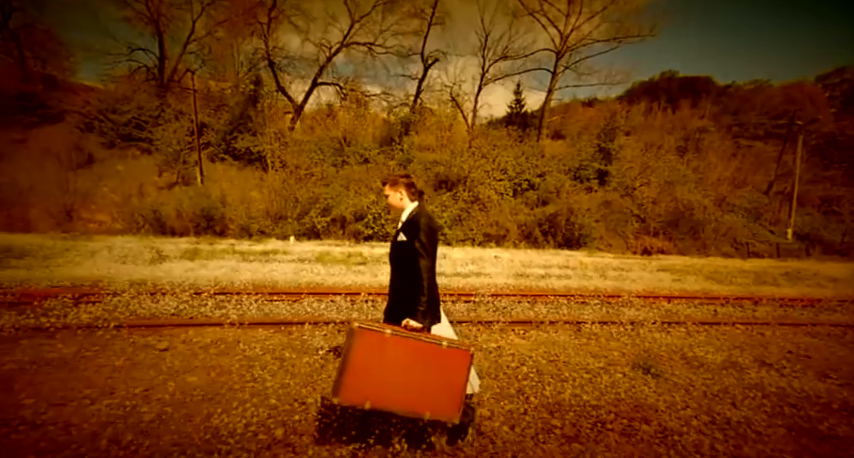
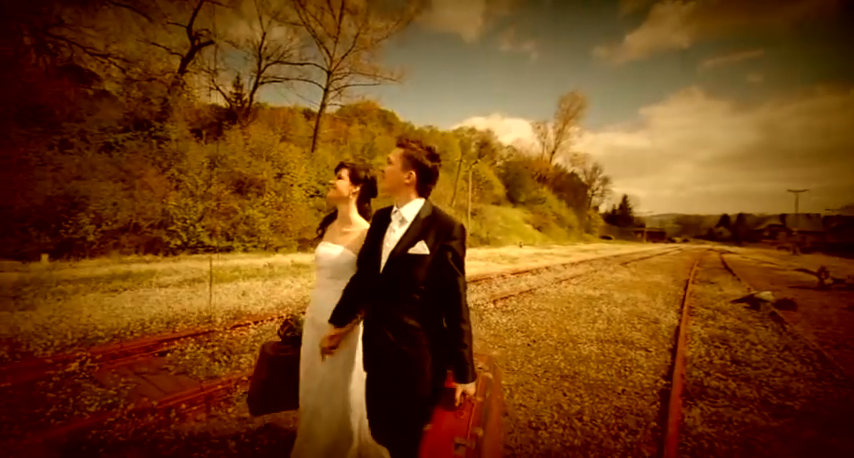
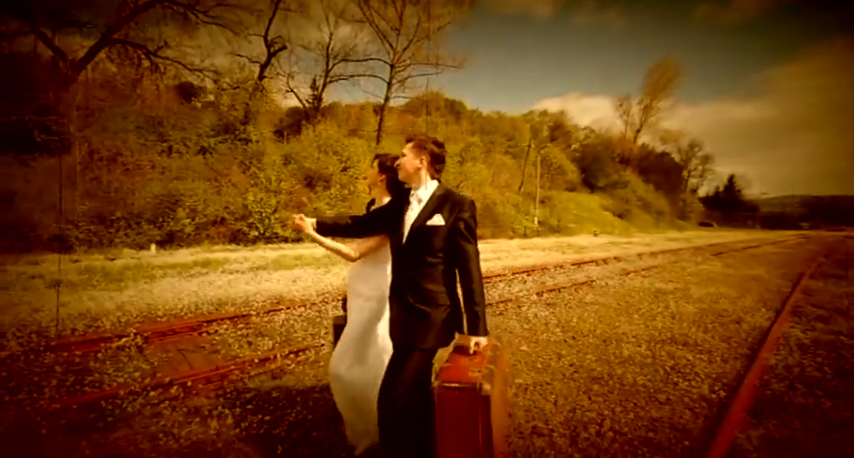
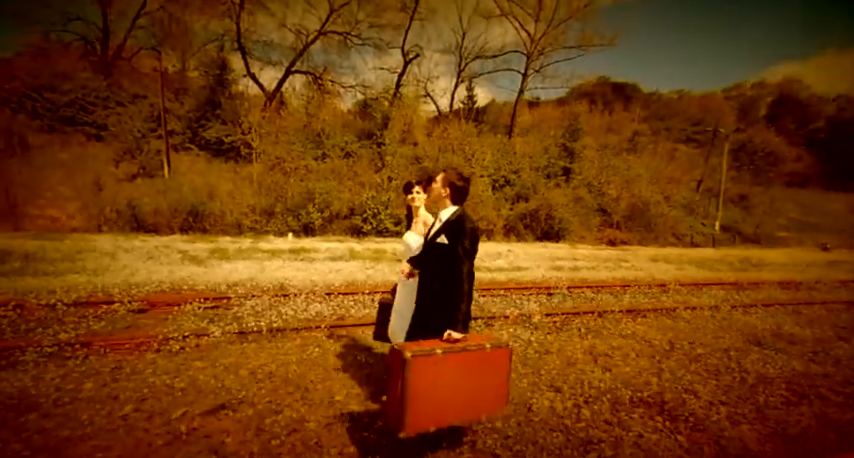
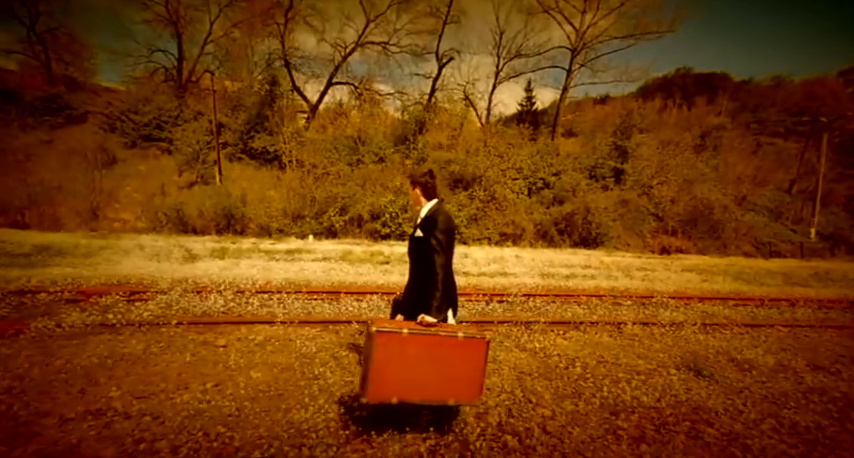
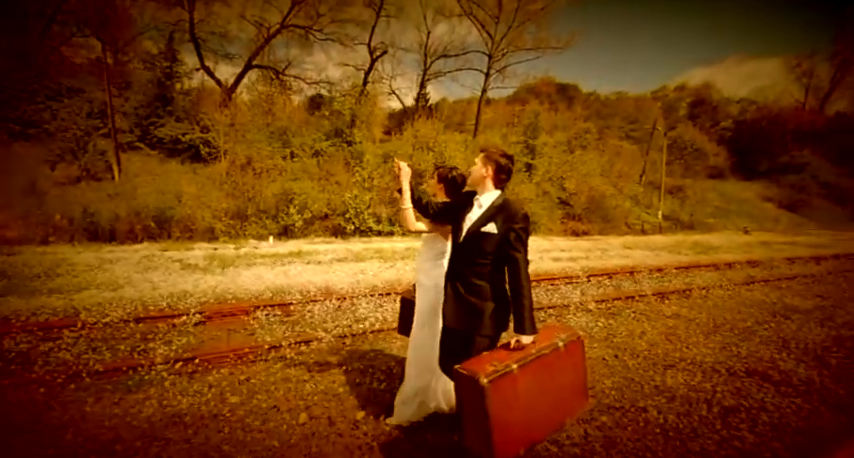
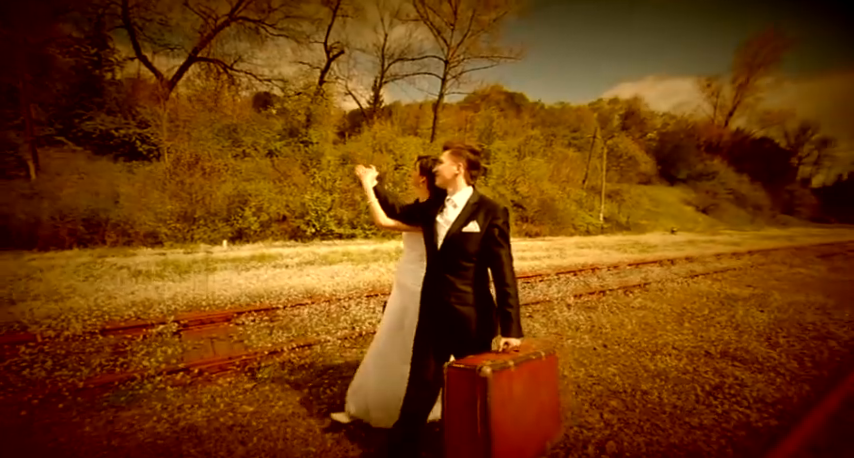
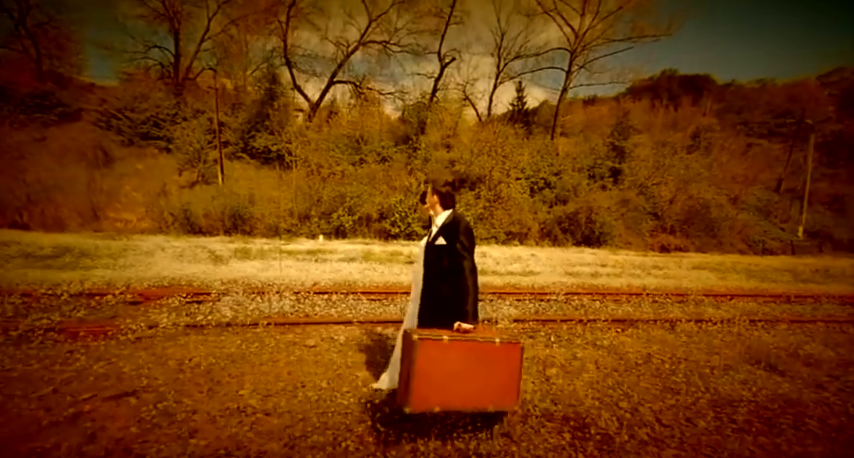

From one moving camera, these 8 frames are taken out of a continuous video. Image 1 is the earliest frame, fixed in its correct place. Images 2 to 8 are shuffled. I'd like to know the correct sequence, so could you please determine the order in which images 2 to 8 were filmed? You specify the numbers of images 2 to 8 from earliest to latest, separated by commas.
5, 8, 4, 6, 7, 3, 2
